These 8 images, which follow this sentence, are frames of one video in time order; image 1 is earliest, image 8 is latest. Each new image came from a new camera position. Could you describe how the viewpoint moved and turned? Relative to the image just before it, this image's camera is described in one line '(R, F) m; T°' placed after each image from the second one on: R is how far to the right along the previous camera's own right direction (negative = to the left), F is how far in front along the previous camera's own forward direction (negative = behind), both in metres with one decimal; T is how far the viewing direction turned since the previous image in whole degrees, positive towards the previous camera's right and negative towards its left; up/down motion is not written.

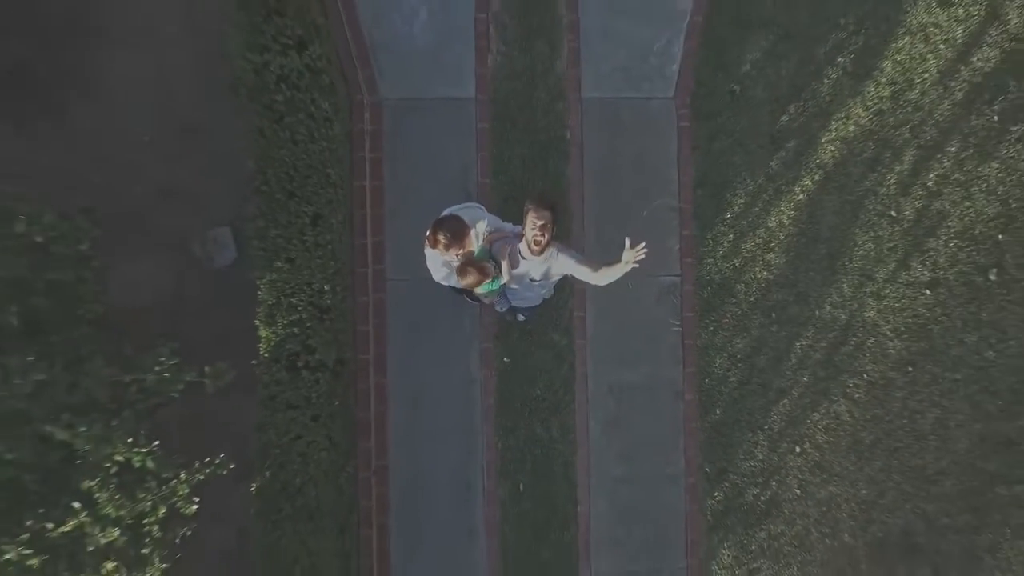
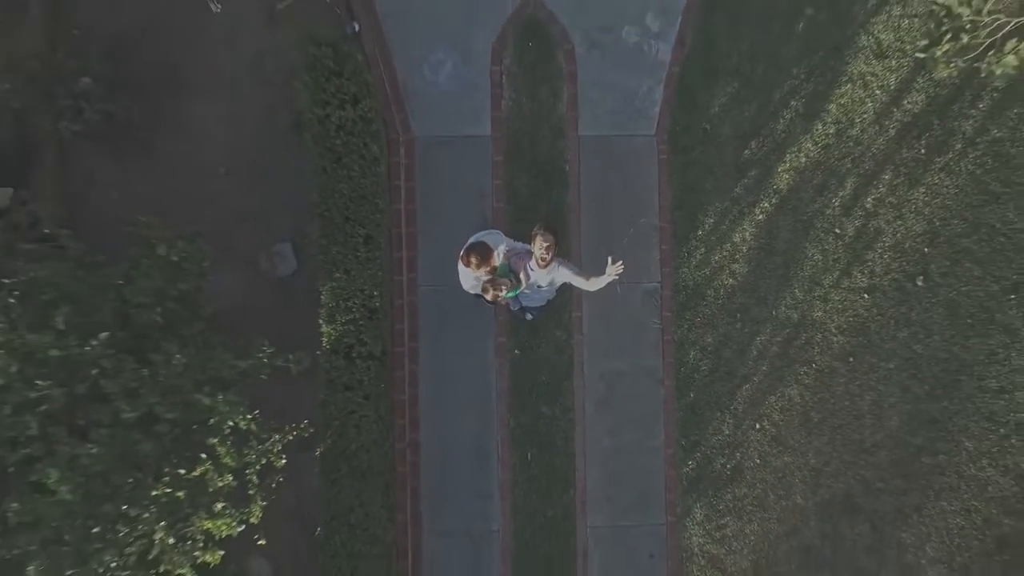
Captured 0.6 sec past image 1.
(-0.3, -0.9) m; 0°
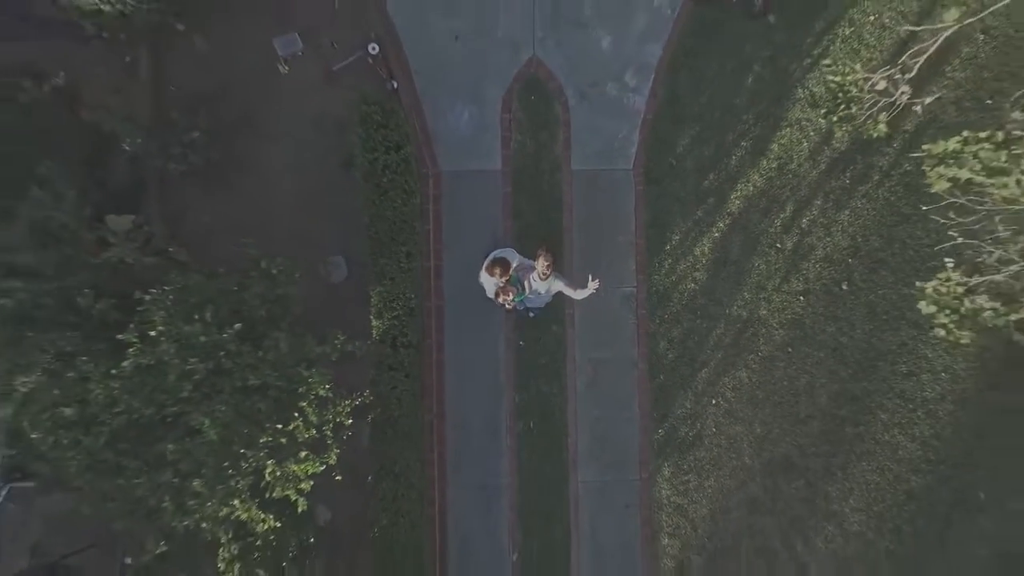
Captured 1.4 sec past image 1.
(-0.2, -1.3) m; 0°
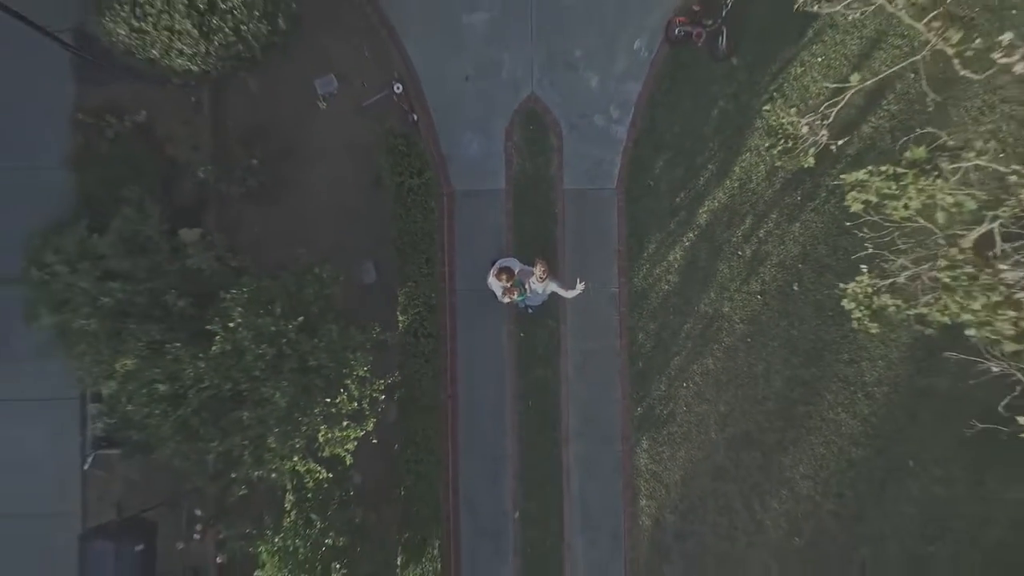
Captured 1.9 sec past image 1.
(-0.1, -1.2) m; 0°
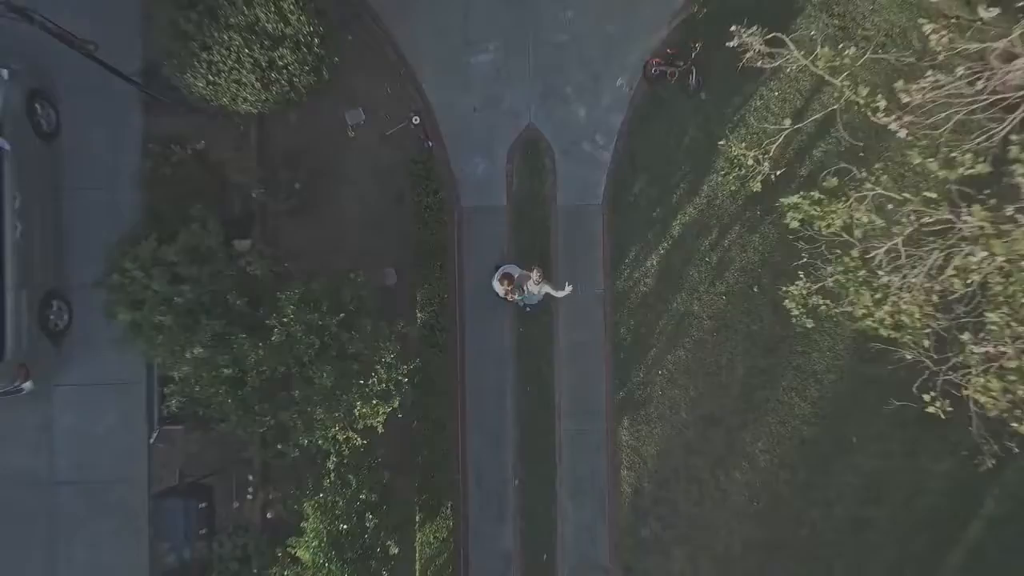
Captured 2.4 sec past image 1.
(0.0, -1.3) m; 0°
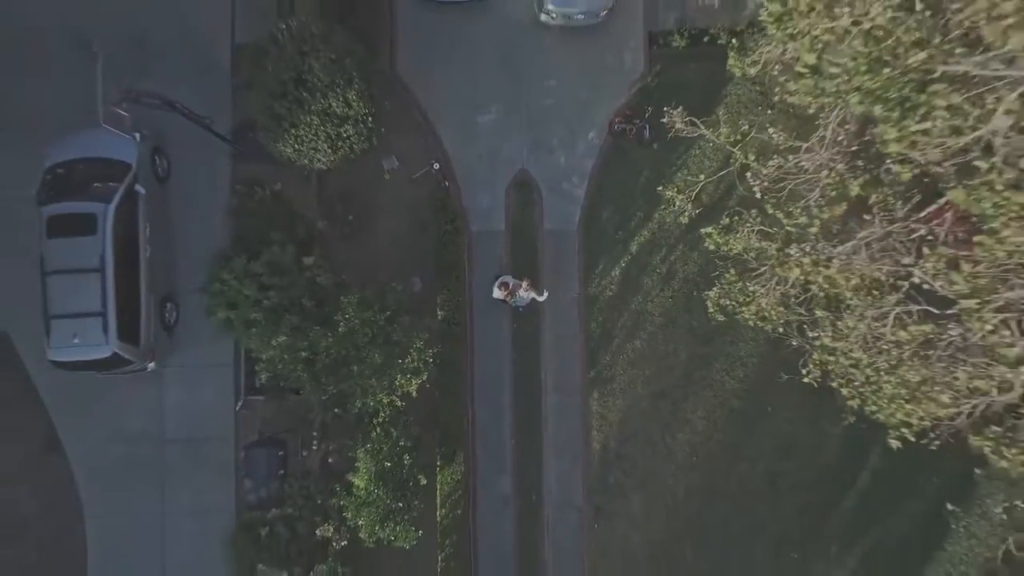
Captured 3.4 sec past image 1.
(+0.2, -2.8) m; 0°
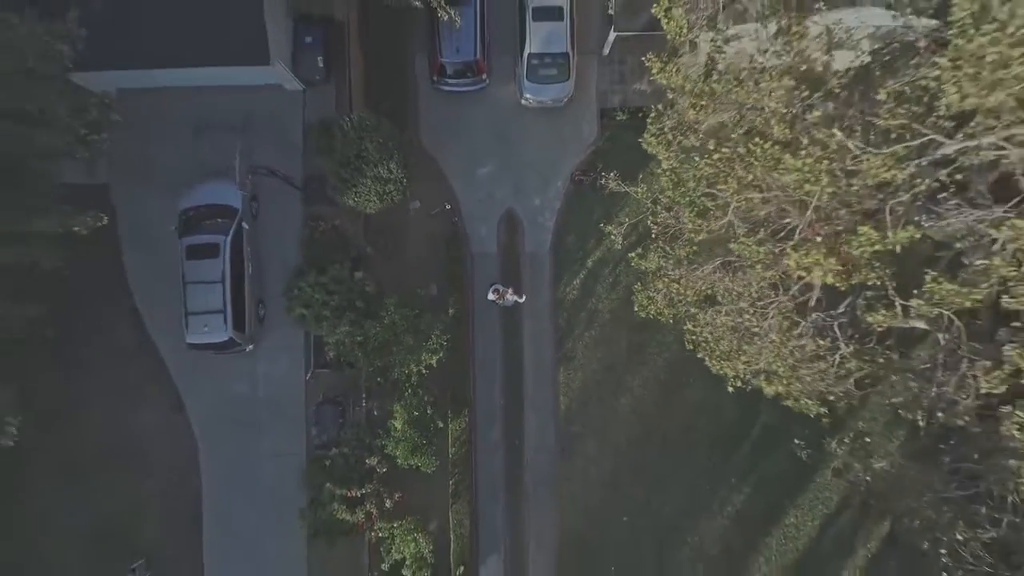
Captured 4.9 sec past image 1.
(+0.9, -4.7) m; 0°
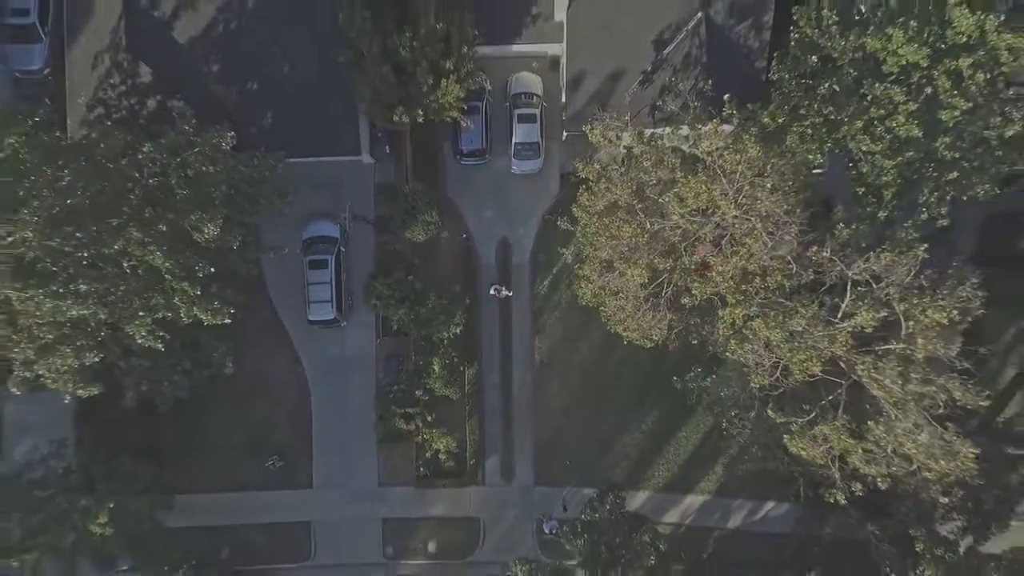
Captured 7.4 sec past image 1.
(+0.9, -9.7) m; 0°
